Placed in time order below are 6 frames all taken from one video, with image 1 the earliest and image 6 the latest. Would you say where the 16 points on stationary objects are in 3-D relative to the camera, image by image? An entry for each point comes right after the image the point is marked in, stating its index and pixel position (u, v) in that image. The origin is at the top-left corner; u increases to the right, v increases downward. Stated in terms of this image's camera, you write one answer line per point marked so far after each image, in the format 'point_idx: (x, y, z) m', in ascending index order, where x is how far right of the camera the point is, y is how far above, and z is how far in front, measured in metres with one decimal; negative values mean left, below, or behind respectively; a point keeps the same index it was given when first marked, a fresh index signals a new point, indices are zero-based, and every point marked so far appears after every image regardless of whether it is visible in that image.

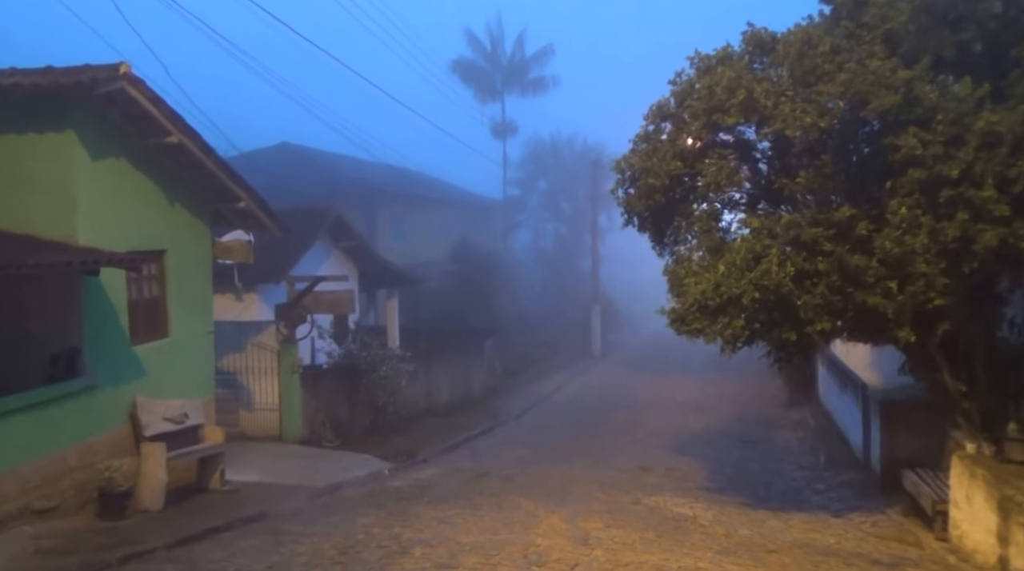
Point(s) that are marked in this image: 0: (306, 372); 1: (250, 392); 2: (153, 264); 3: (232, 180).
0: (-3.4, -1.4, +15.2) m
1: (-4.3, -1.8, +15.1) m
2: (-4.2, +0.3, +10.8) m
3: (-3.5, +1.4, +11.6) m
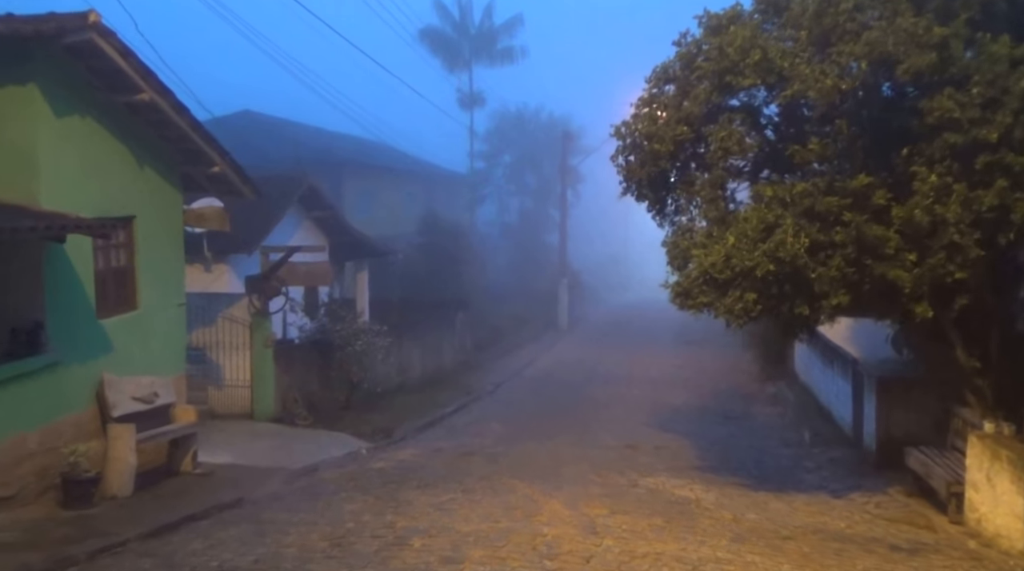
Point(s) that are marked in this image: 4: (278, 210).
0: (-3.7, -1.0, +14.5) m
1: (-4.6, -1.3, +14.4) m
2: (-4.3, +0.6, +10.0) m
3: (-3.6, +1.7, +10.8) m
4: (-4.4, +1.5, +17.3) m
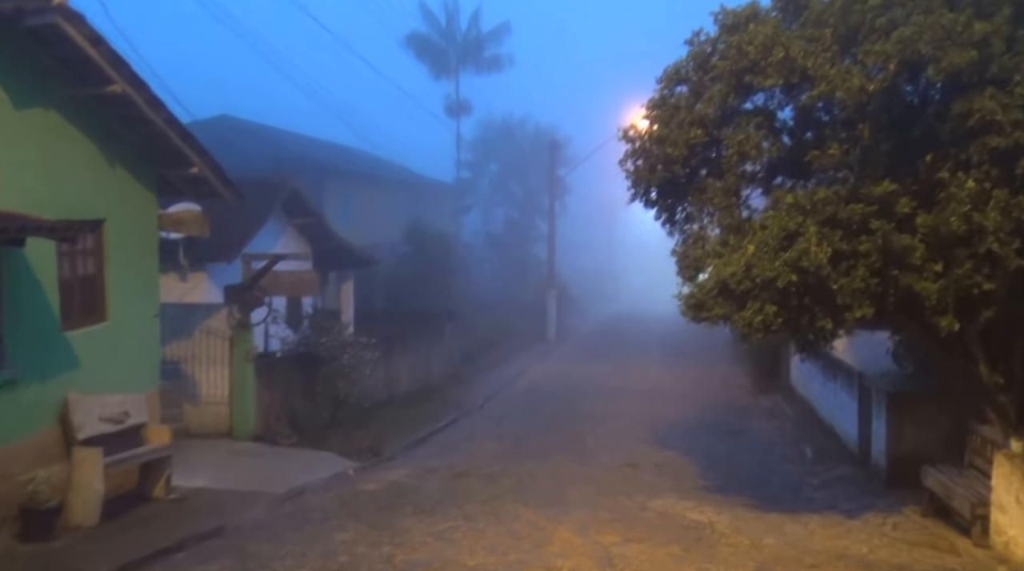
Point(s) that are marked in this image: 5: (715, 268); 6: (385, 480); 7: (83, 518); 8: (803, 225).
0: (-3.7, -1.1, +13.7) m
1: (-4.7, -1.4, +13.6) m
2: (-4.3, +0.5, +9.3) m
3: (-3.6, +1.6, +10.1) m
4: (-4.5, +1.3, +16.6) m
5: (+1.9, +0.2, +8.7) m
6: (-1.6, -2.4, +11.4) m
7: (-3.7, -2.0, +8.0) m
8: (+2.6, +0.5, +8.2) m
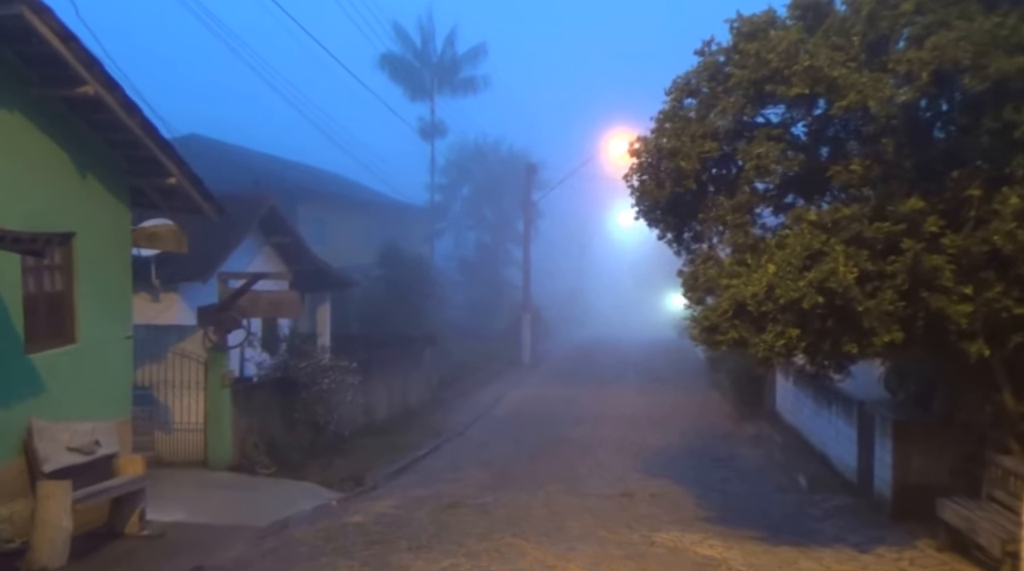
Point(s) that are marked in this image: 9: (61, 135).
0: (-3.9, -1.4, +13.0) m
1: (-4.8, -1.7, +12.9) m
2: (-4.3, +0.3, +8.7) m
3: (-3.6, +1.4, +9.5) m
4: (-4.8, +0.9, +16.0) m
5: (+1.9, 0.0, +8.2) m
6: (-1.7, -2.7, +10.7) m
7: (-3.7, -2.2, +7.3) m
8: (+2.7, +0.4, +7.8) m
9: (-4.2, +1.4, +8.6) m
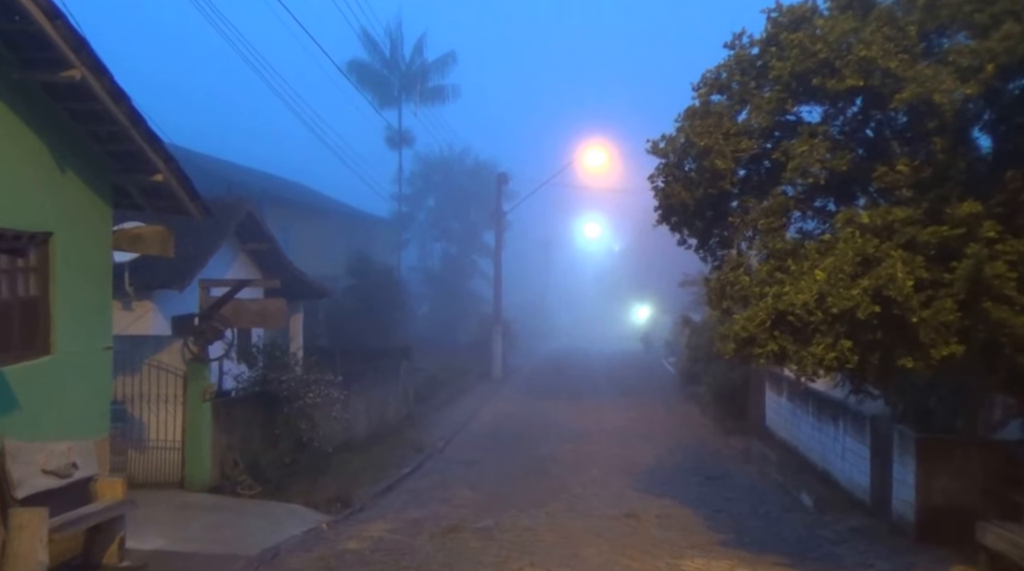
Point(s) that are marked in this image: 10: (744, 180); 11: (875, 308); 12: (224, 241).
0: (-3.9, -1.5, +12.2) m
1: (-4.8, -1.8, +12.0) m
2: (-4.1, +0.3, +7.8) m
3: (-3.4, +1.3, +8.7) m
4: (-4.9, +0.8, +15.1) m
5: (+2.2, -0.1, +7.6) m
6: (-1.6, -2.7, +10.0) m
7: (-3.4, -2.2, +6.4) m
8: (+2.9, +0.3, +7.3) m
9: (-4.0, +1.4, +7.8) m
10: (+2.1, +1.0, +8.6) m
11: (+2.8, -0.2, +7.0) m
12: (-5.0, +0.8, +15.9) m
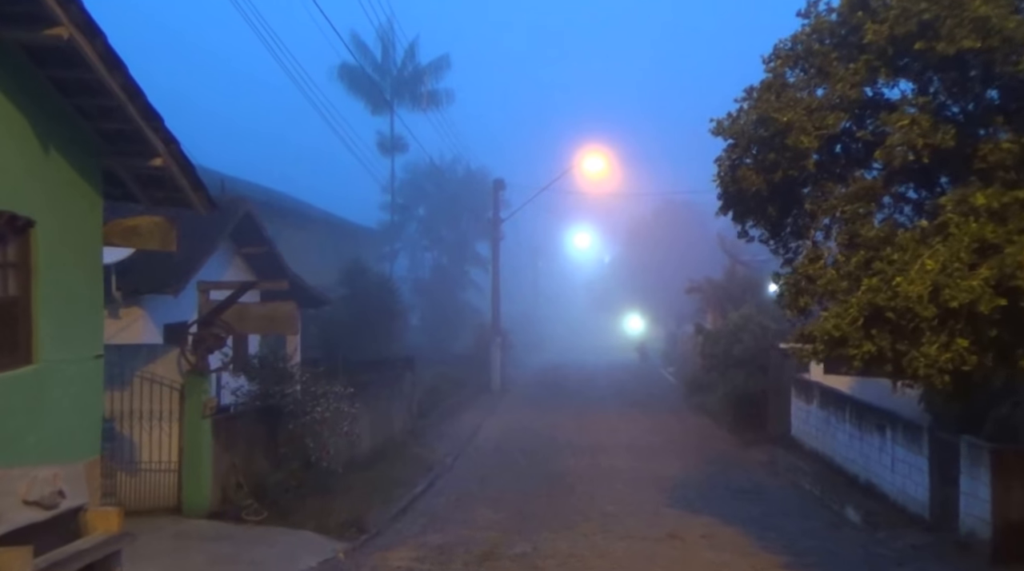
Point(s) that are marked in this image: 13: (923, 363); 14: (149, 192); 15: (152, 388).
0: (-3.6, -1.6, +11.0) m
1: (-4.4, -1.9, +10.8) m
2: (-3.6, +0.3, +6.7) m
3: (-3.0, +1.3, +7.6) m
4: (-4.6, +0.7, +14.0) m
5: (+2.6, 0.0, +6.6) m
6: (-1.2, -2.7, +8.8) m
7: (-2.9, -2.1, +5.3) m
8: (+3.3, +0.4, +6.3) m
9: (-3.6, +1.4, +6.7) m
10: (+2.5, +1.0, +7.6) m
11: (+3.2, -0.1, +6.0) m
12: (-4.7, +0.7, +14.8) m
13: (+2.8, -0.5, +6.4) m
14: (-3.5, +0.9, +8.7) m
15: (-4.3, -1.2, +10.9) m
